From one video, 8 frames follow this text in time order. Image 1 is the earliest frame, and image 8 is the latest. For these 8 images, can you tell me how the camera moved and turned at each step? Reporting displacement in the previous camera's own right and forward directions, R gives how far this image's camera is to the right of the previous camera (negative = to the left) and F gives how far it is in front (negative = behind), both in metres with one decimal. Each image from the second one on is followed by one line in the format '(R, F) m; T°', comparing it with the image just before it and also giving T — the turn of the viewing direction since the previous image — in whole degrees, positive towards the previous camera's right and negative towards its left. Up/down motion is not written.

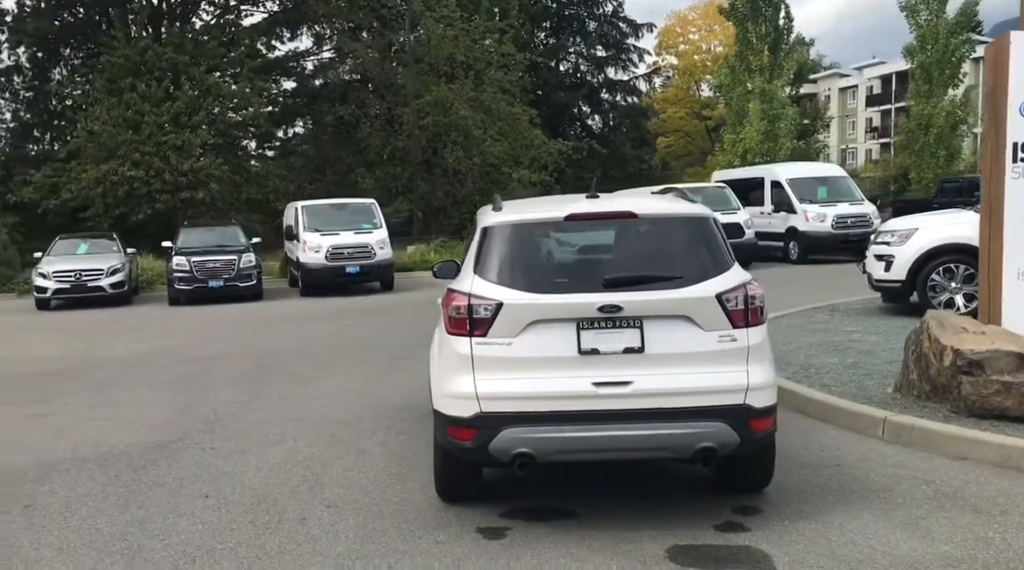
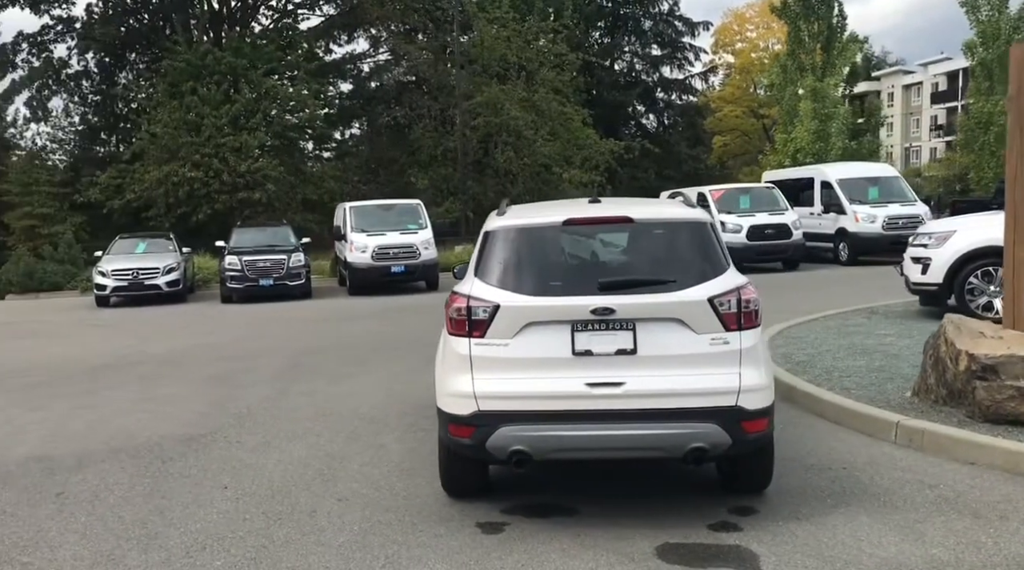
(+0.3, -0.1) m; -3°
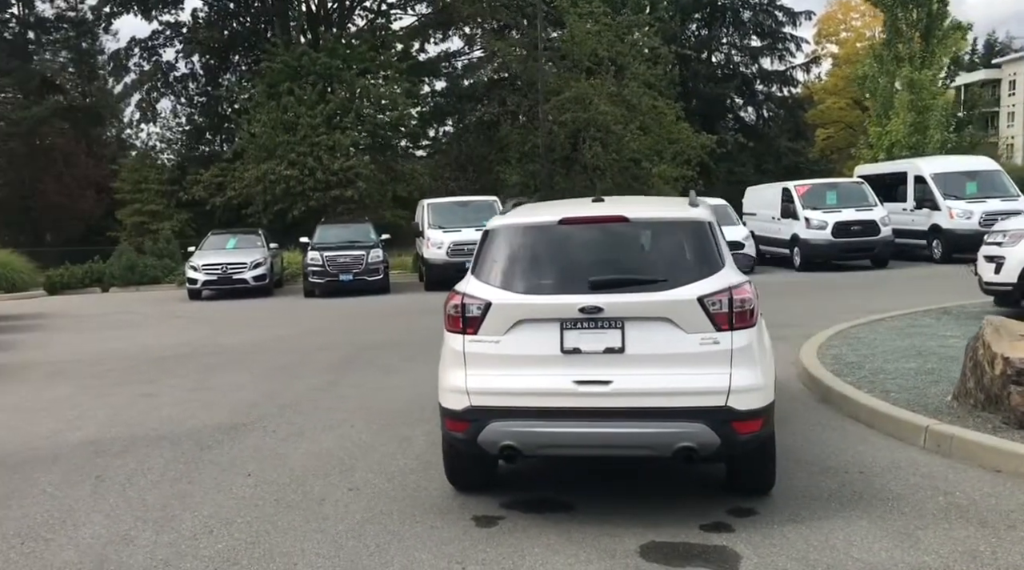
(+0.5, 0.0) m; -6°
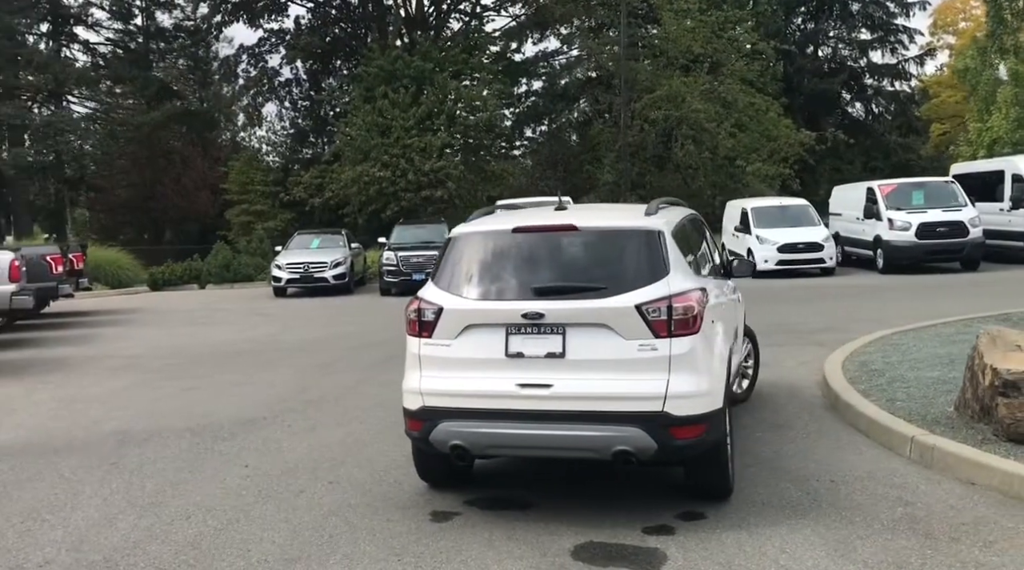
(+0.7, -0.1) m; -6°
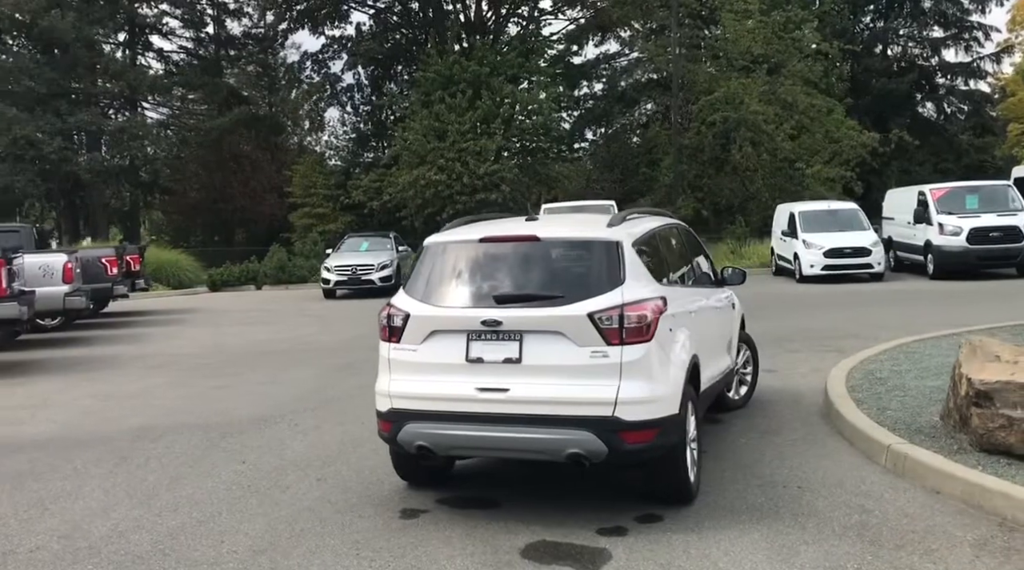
(+0.5, -0.2) m; -4°
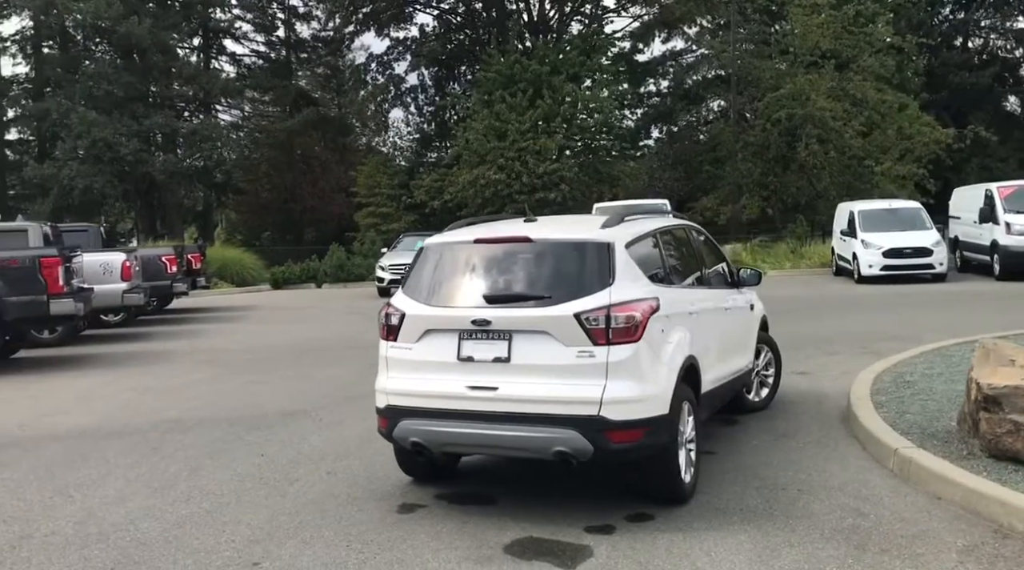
(+0.4, -0.1) m; -4°
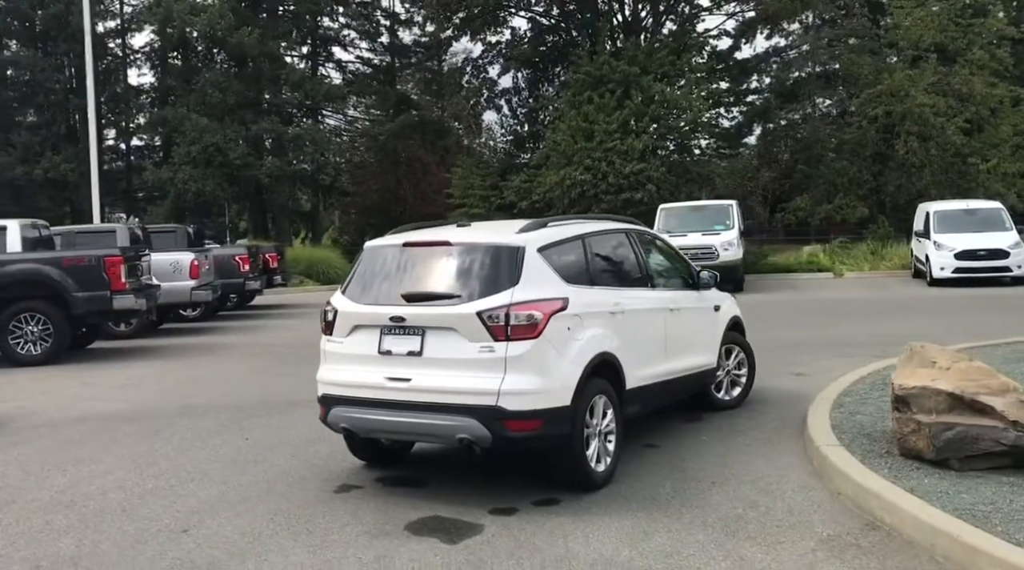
(+1.0, -0.3) m; -6°
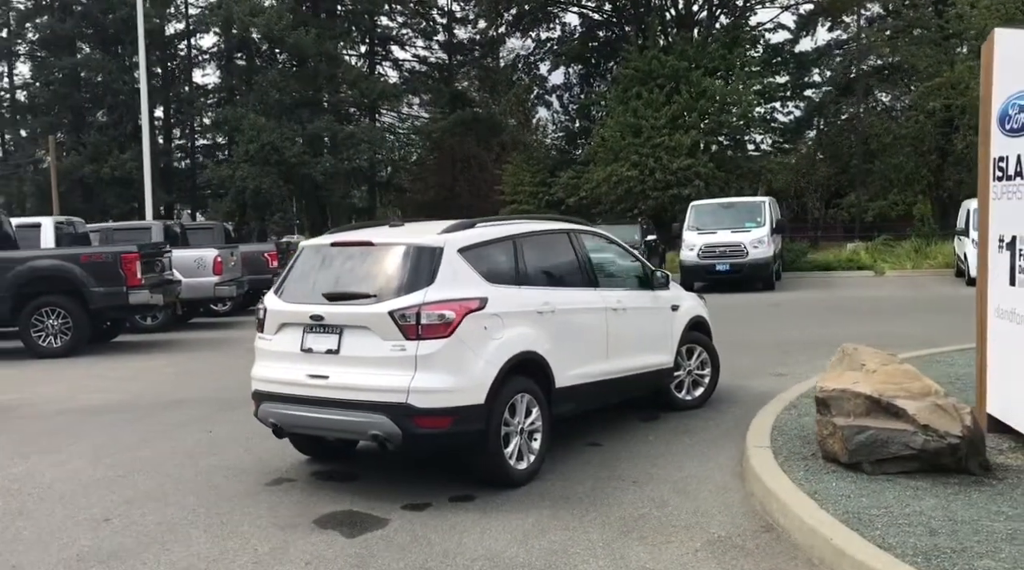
(+0.8, 0.0) m; -4°
